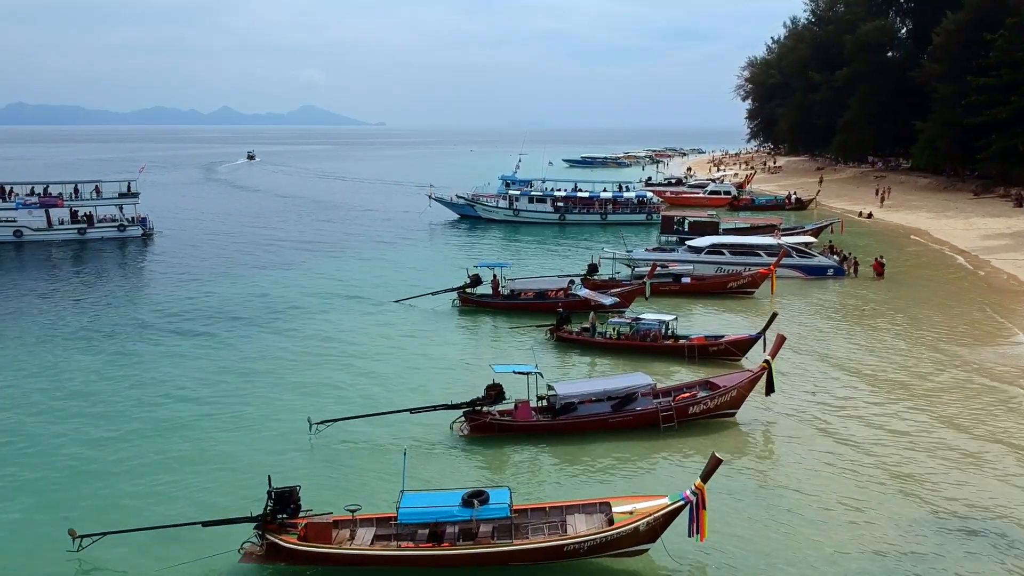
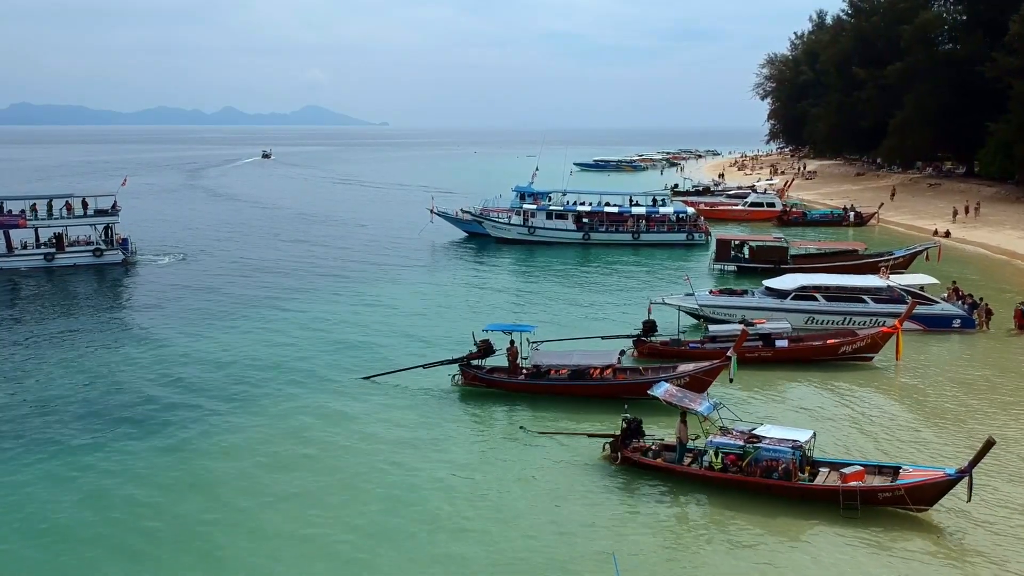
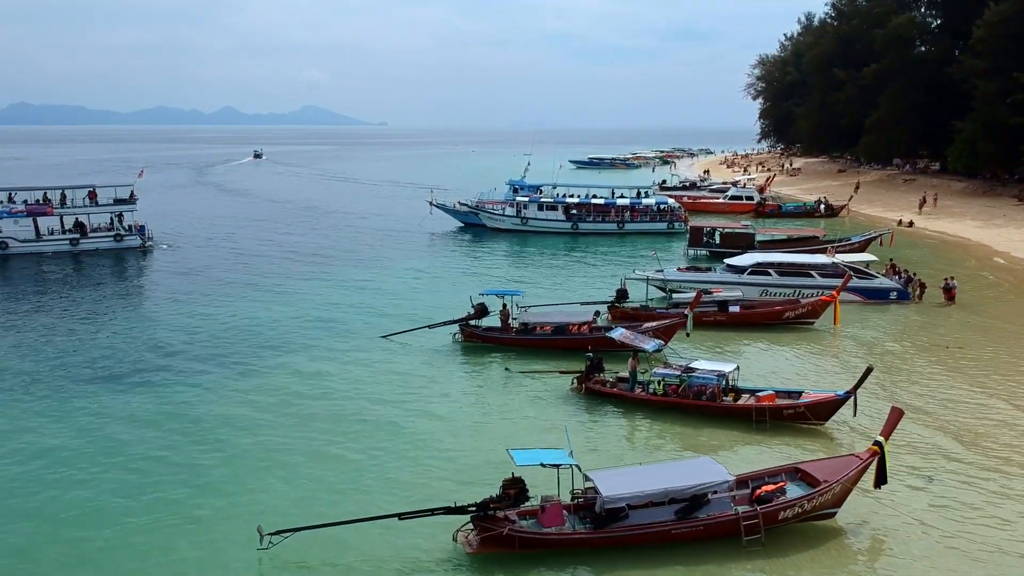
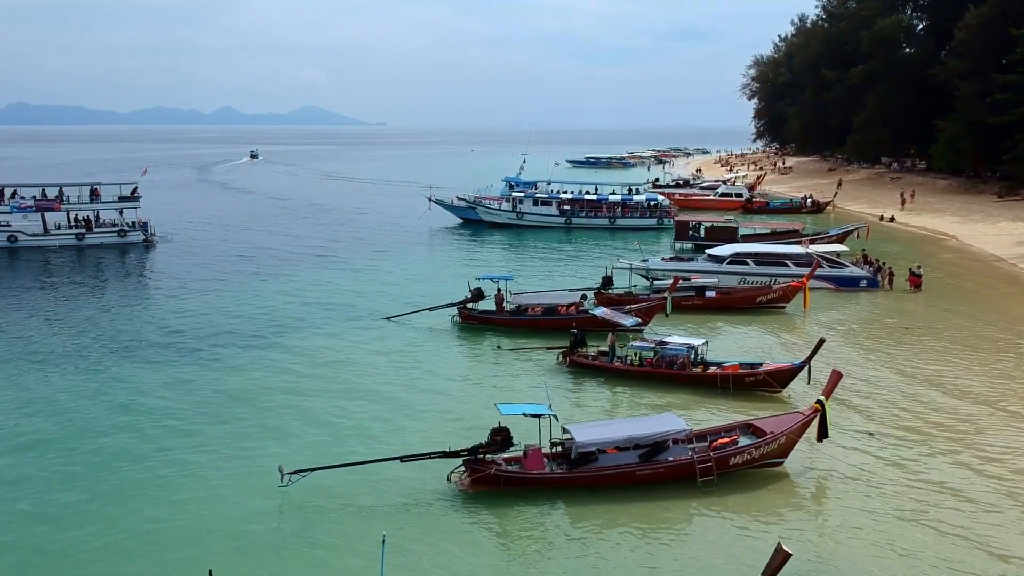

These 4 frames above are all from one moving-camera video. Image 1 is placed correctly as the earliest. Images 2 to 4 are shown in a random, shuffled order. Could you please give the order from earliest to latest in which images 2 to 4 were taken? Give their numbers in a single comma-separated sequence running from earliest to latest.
4, 3, 2
